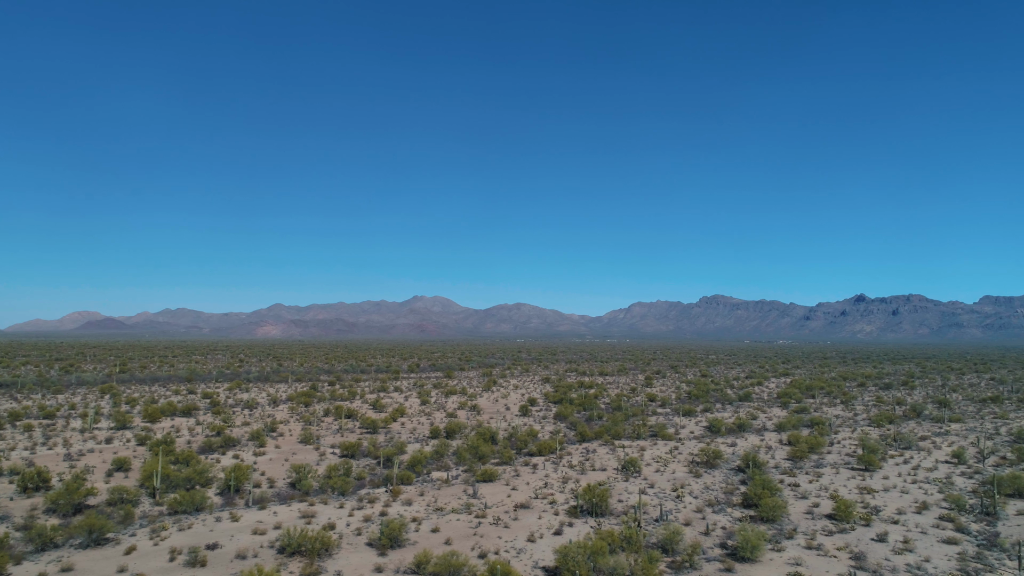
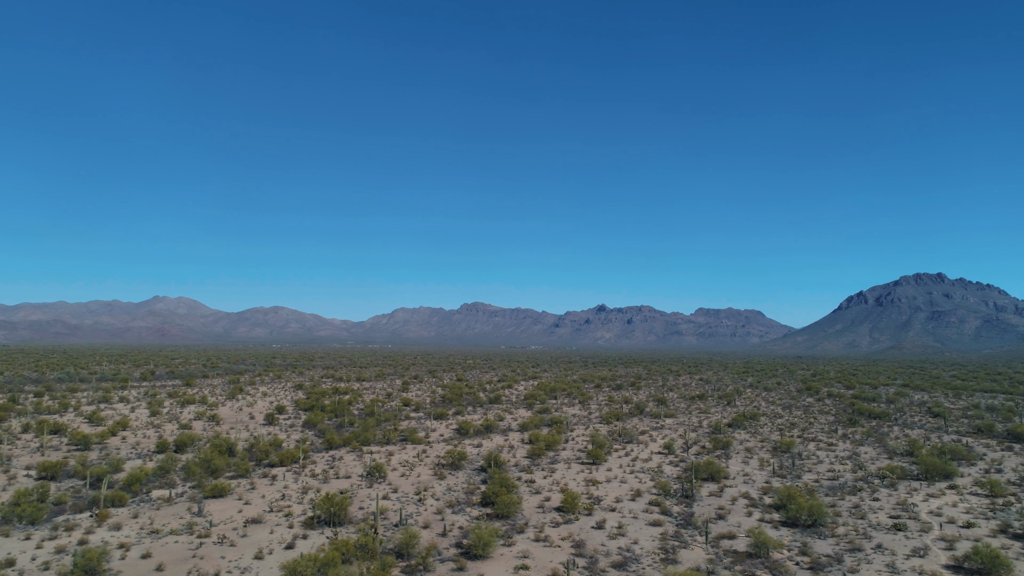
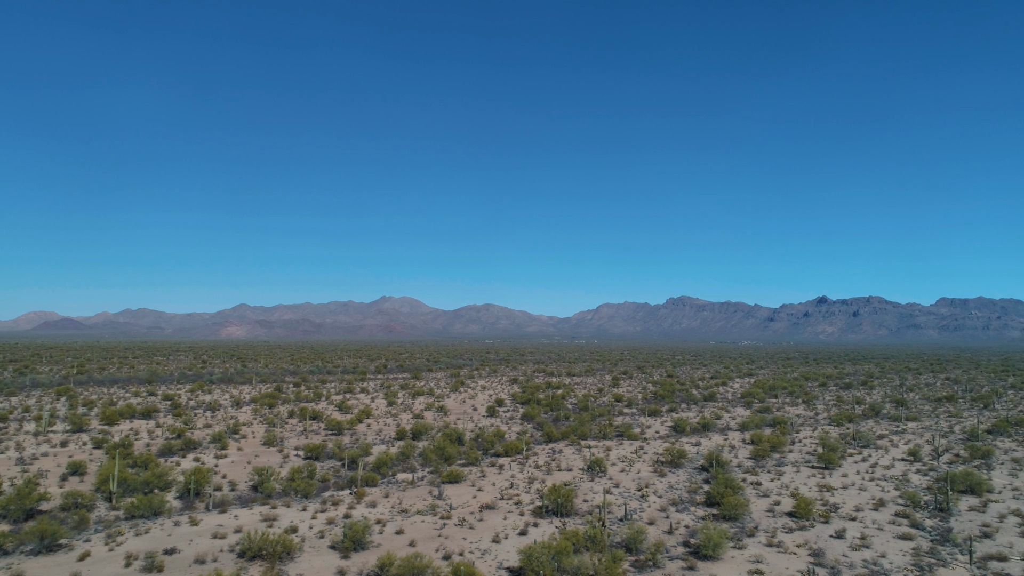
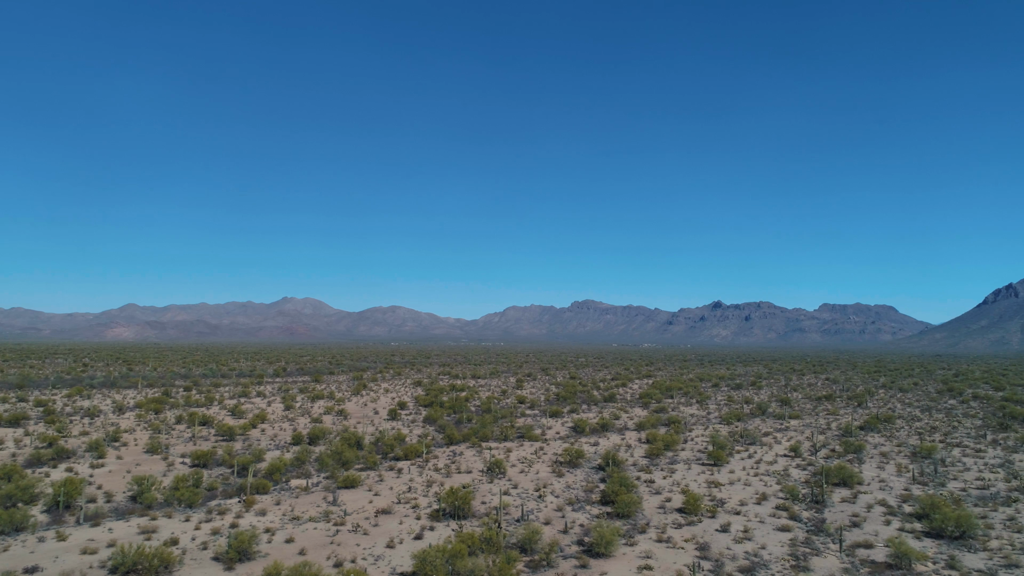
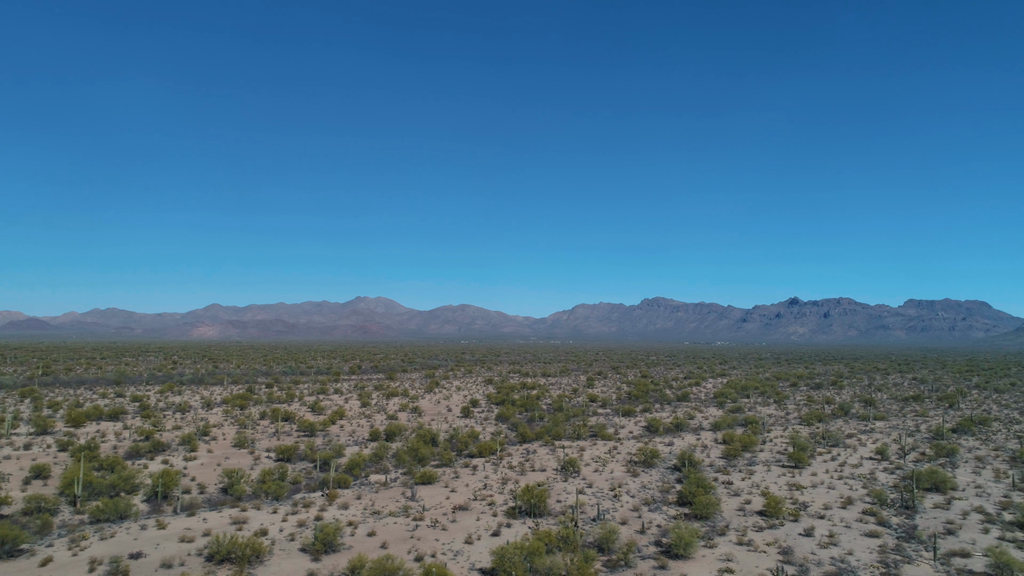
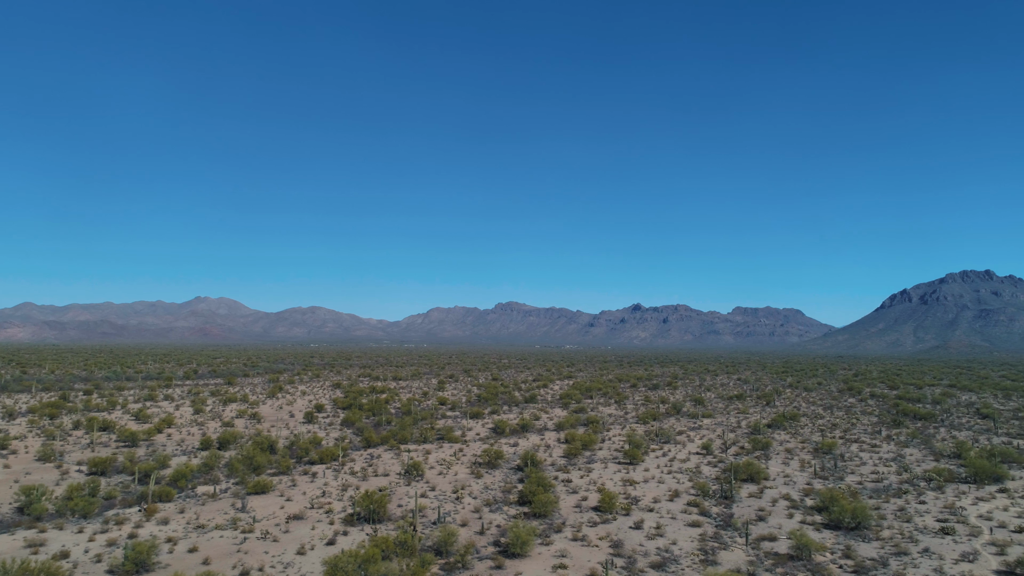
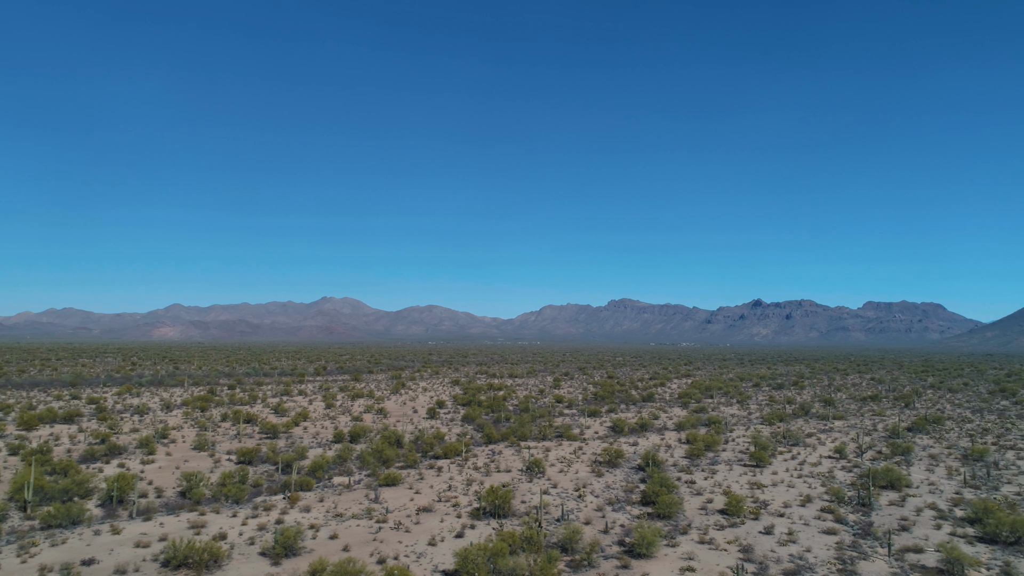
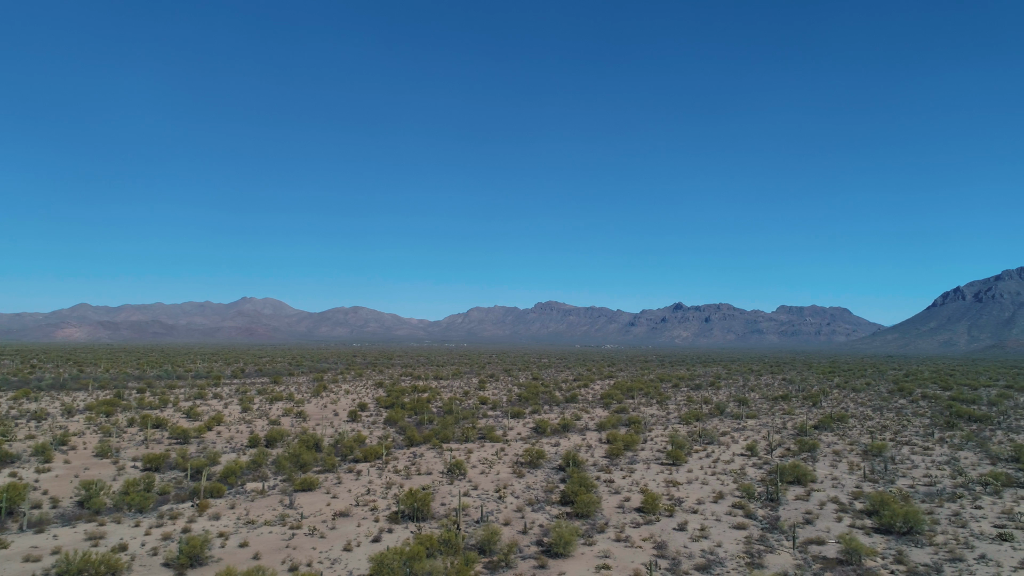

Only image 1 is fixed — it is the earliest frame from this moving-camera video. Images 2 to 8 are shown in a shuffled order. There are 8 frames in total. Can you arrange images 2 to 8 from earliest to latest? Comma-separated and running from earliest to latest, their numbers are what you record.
3, 5, 7, 4, 8, 6, 2
